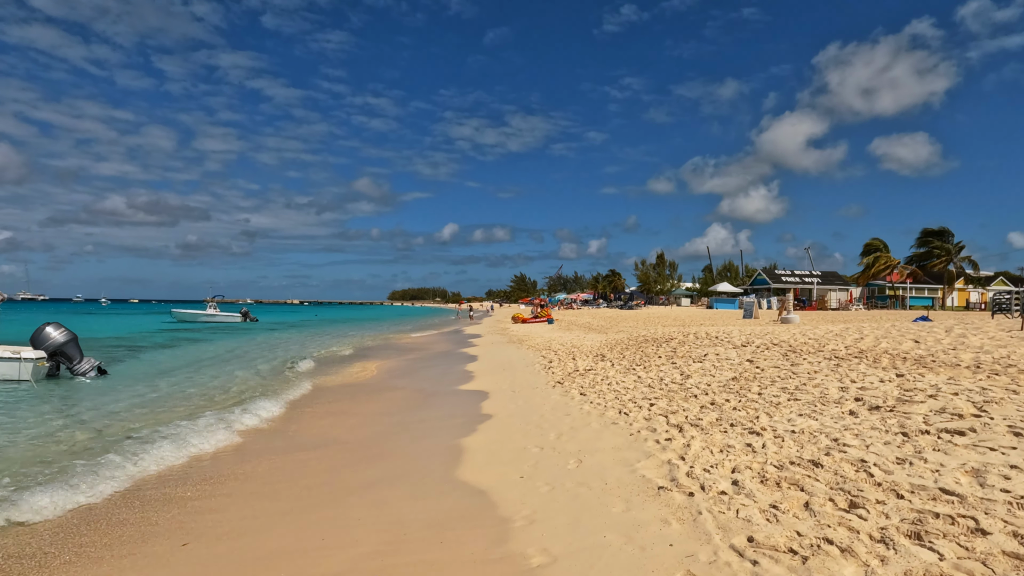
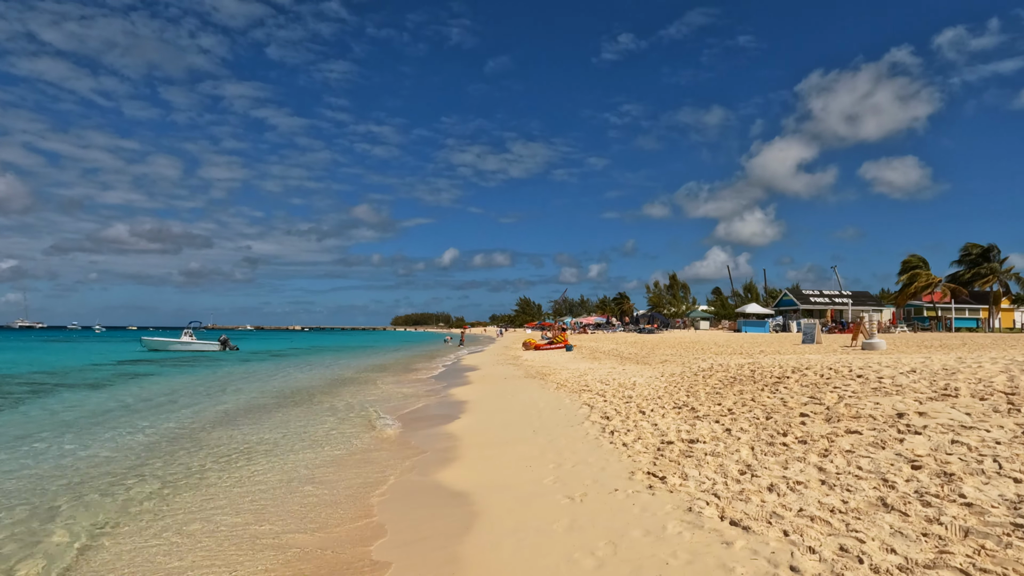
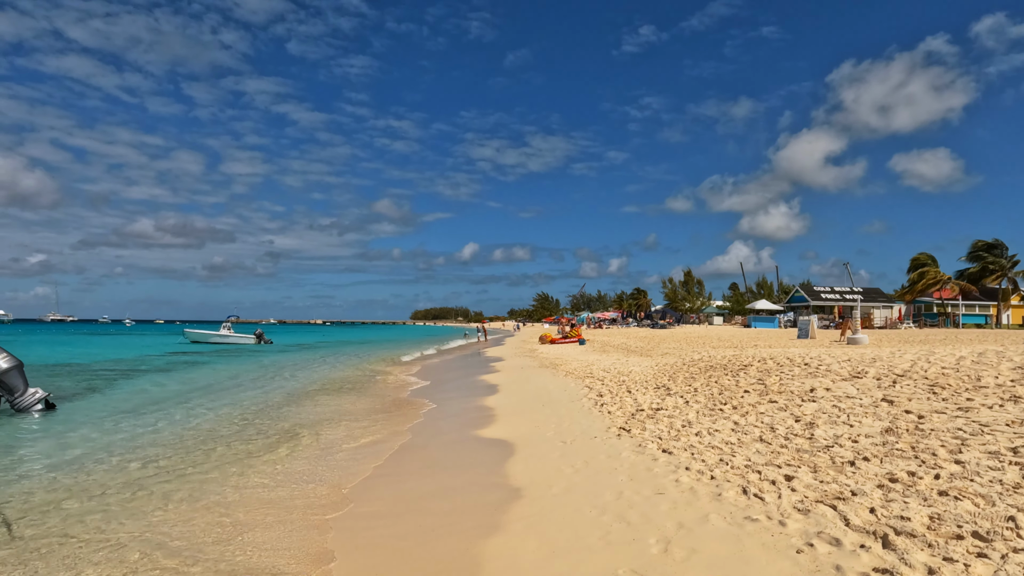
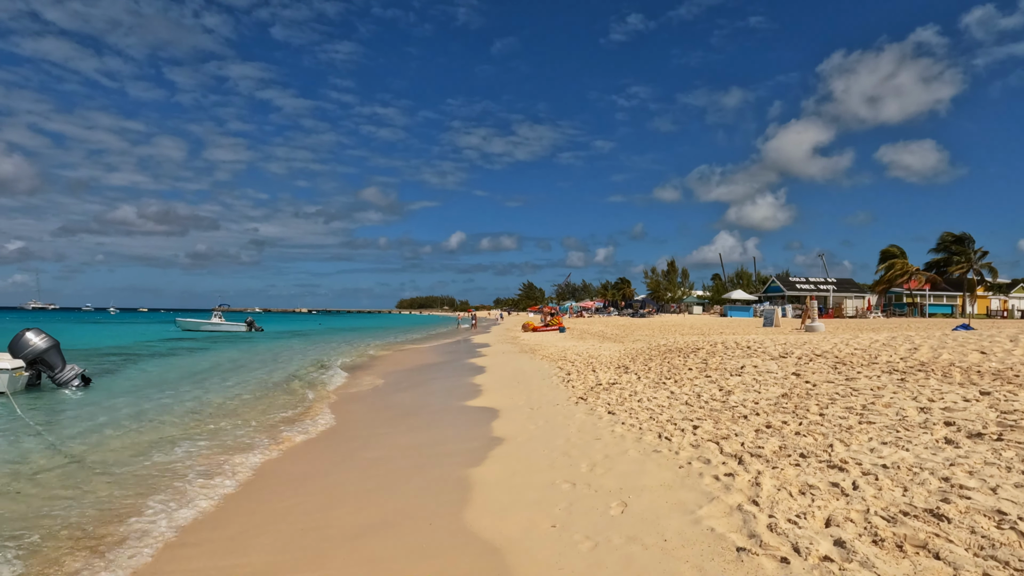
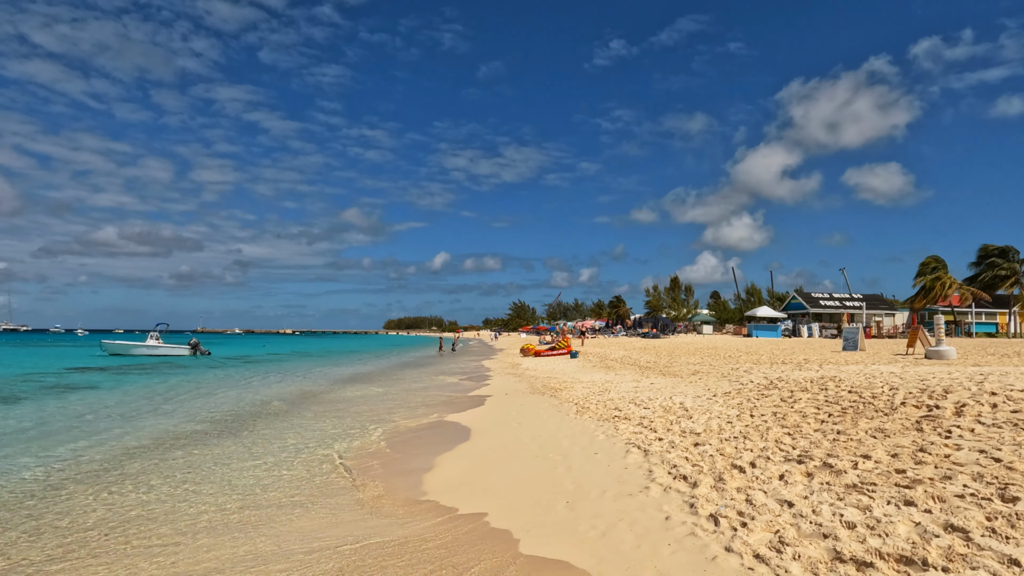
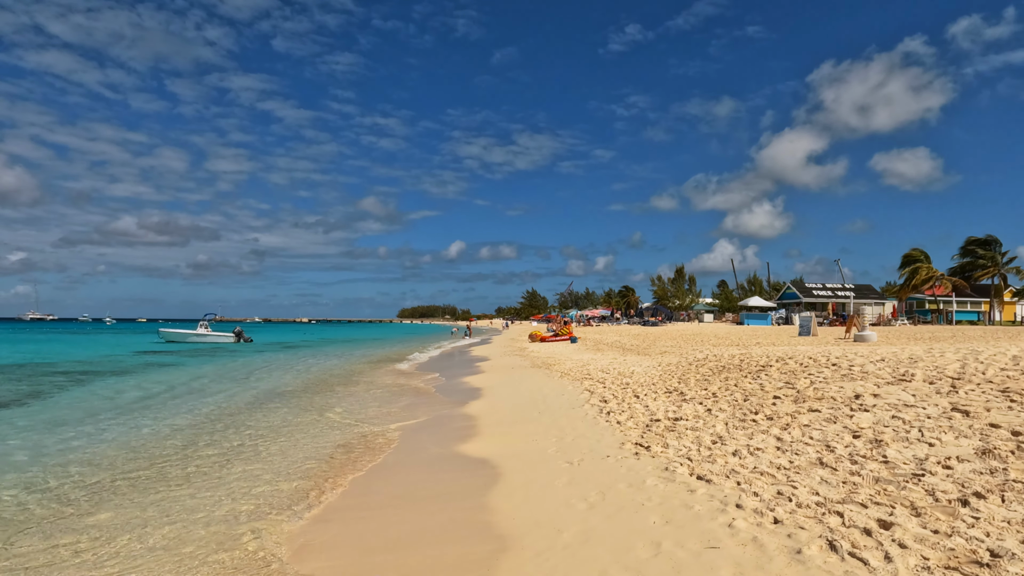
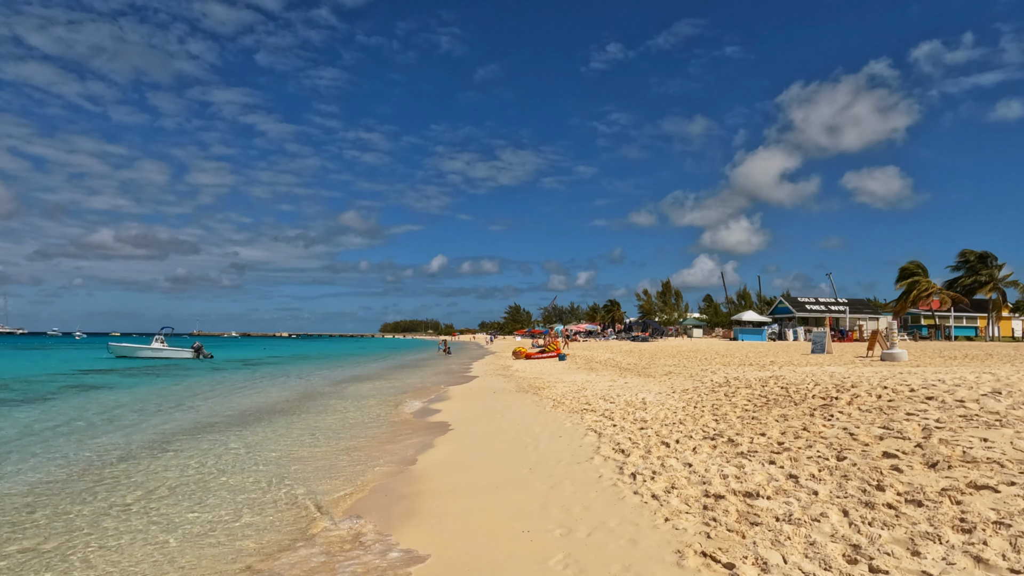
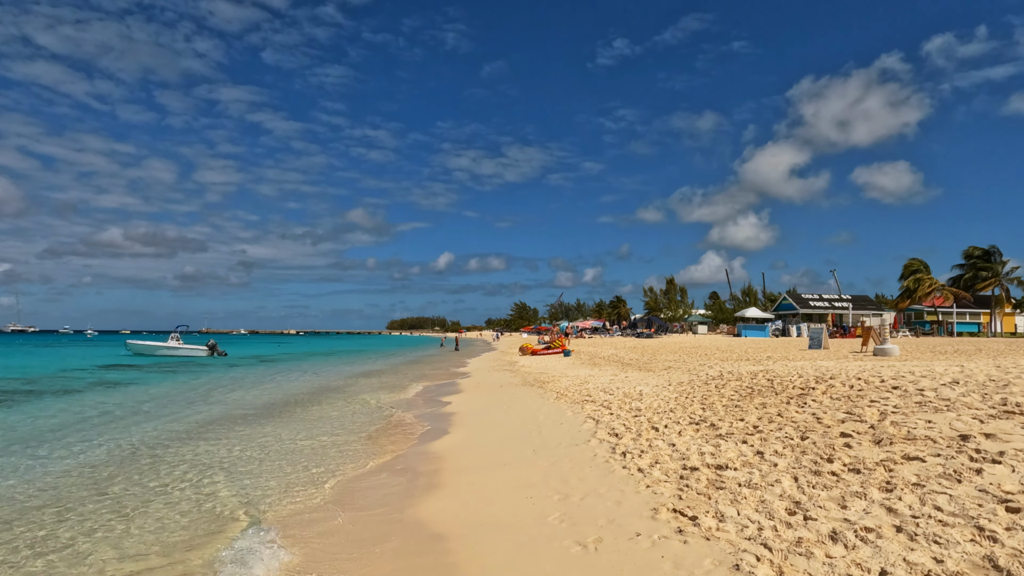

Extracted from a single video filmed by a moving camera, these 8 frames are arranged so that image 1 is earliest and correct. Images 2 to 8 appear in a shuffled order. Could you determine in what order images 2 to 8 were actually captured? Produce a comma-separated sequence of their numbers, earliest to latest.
4, 3, 6, 2, 8, 7, 5
